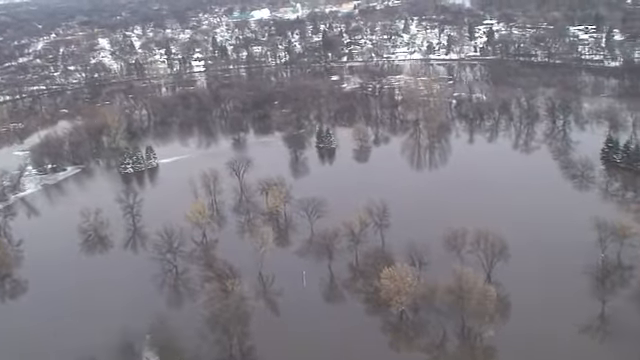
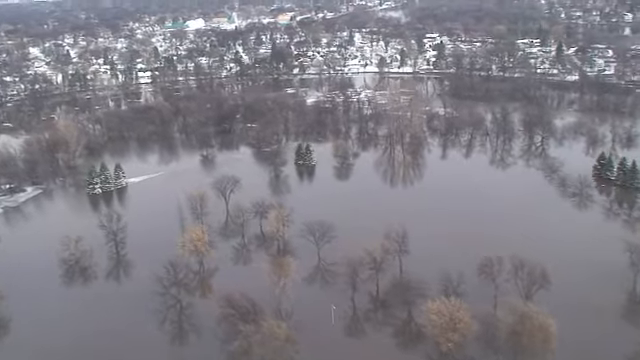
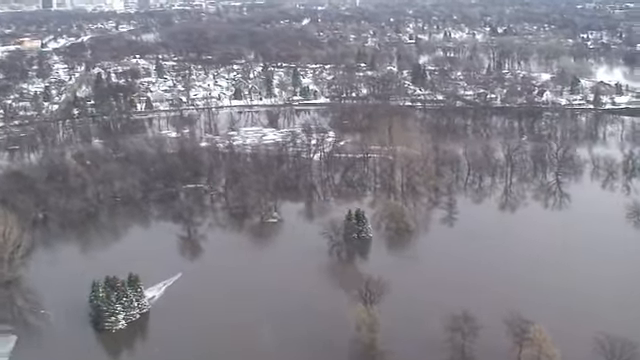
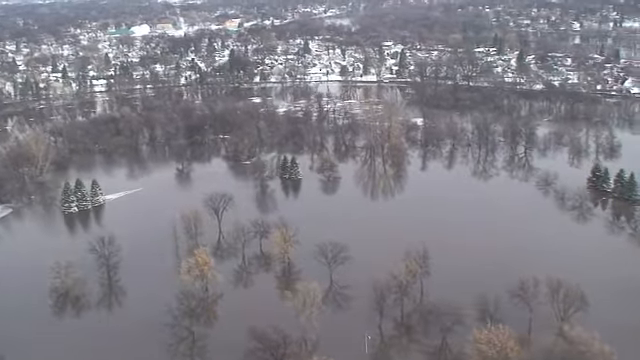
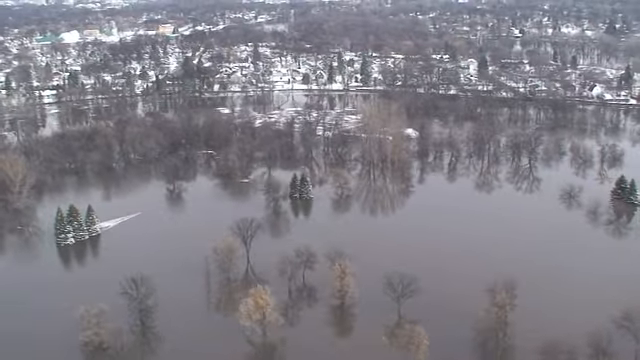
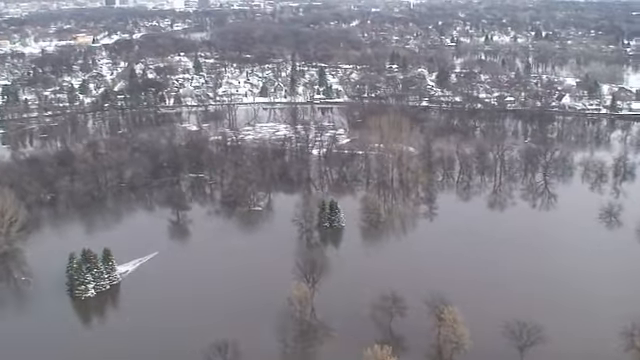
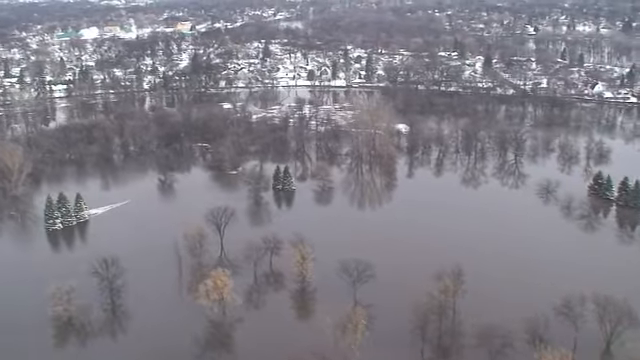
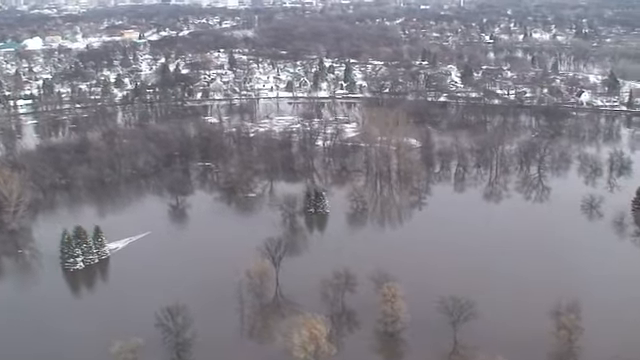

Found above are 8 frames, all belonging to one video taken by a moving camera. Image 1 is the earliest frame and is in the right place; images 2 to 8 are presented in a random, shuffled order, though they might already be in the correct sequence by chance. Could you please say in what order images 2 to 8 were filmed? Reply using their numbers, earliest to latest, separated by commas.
2, 4, 7, 5, 8, 6, 3
